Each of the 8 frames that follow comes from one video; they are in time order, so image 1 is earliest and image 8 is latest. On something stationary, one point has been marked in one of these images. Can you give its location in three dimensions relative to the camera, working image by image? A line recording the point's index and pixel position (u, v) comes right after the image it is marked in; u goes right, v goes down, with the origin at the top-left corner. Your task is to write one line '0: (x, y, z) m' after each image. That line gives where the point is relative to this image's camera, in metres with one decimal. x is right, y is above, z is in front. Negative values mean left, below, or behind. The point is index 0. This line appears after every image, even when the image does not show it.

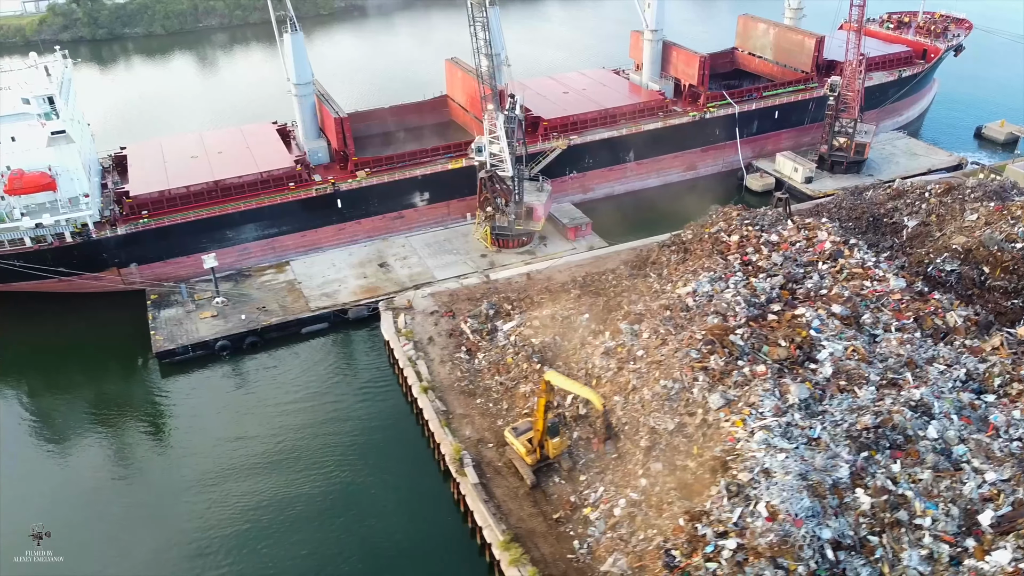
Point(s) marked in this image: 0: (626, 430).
0: (+3.2, -4.0, +19.3) m
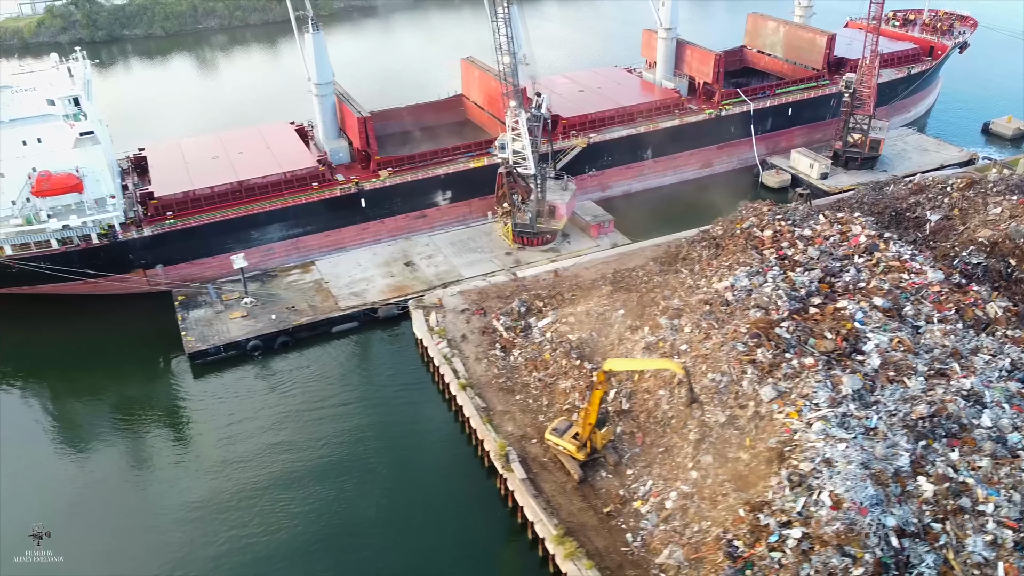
0: (+4.6, -3.9, +19.4) m
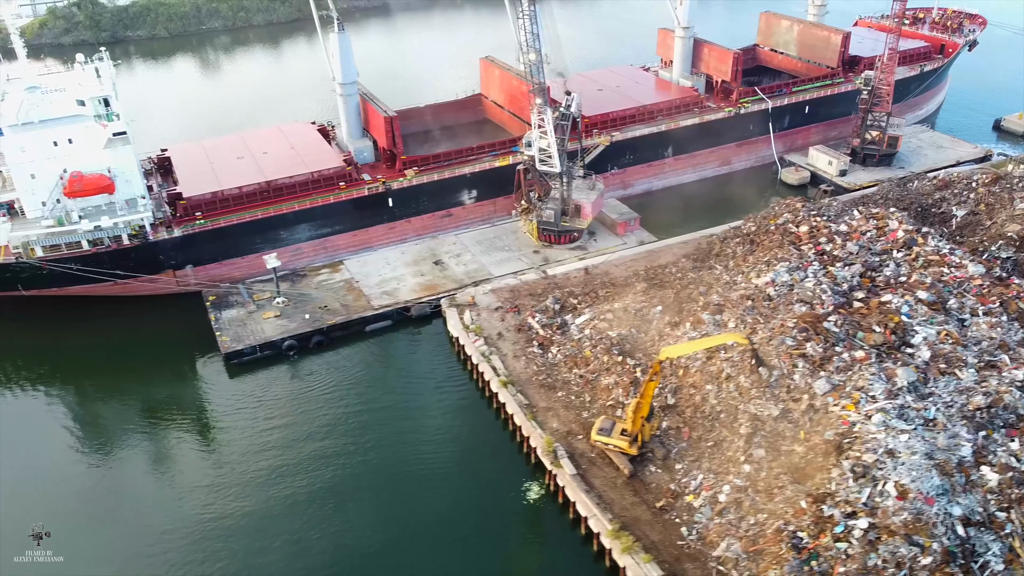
0: (+6.0, -3.7, +19.5) m
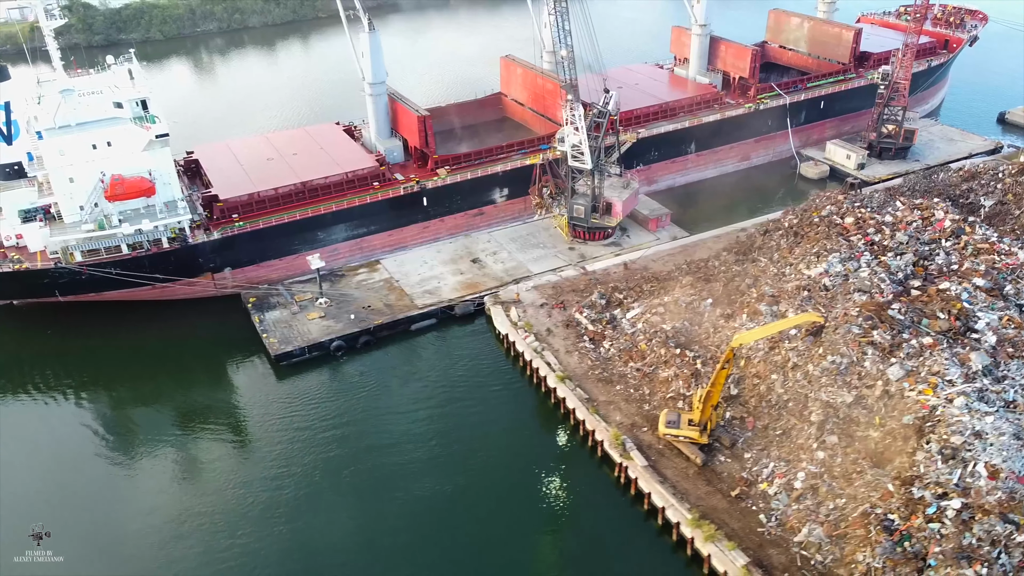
0: (+8.1, -3.4, +19.8) m
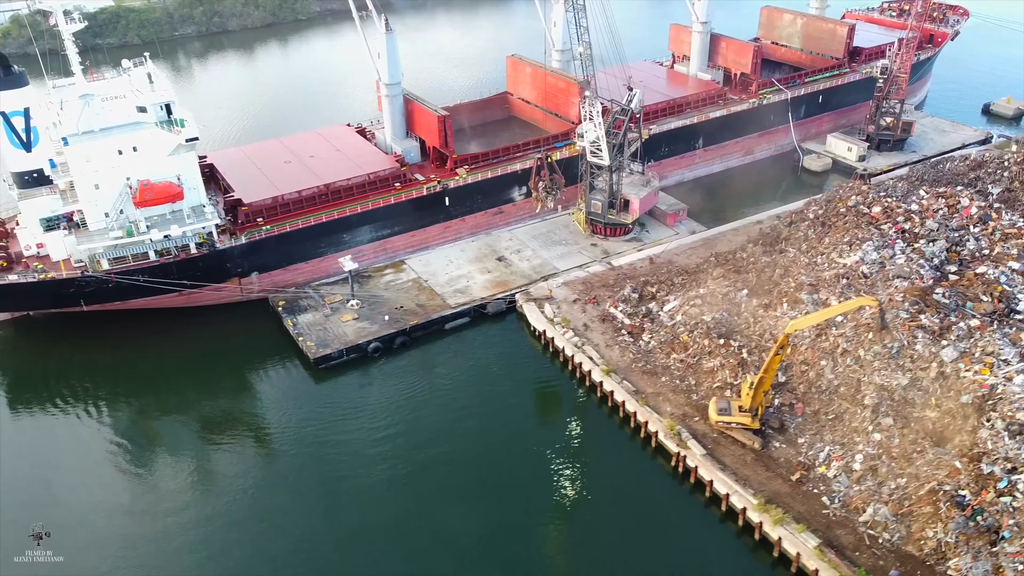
0: (+9.8, -3.1, +20.3) m
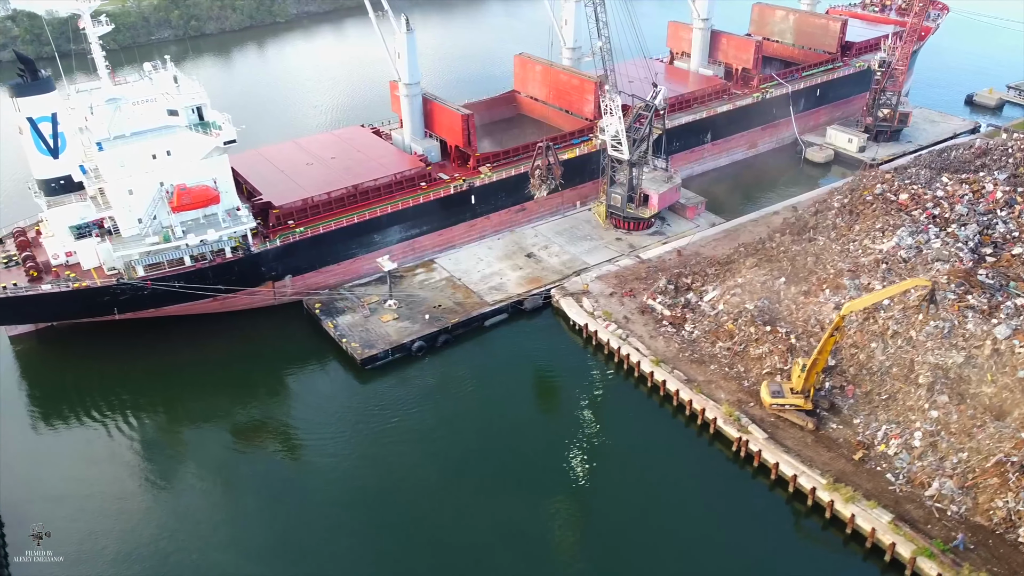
0: (+11.7, -2.6, +21.0) m
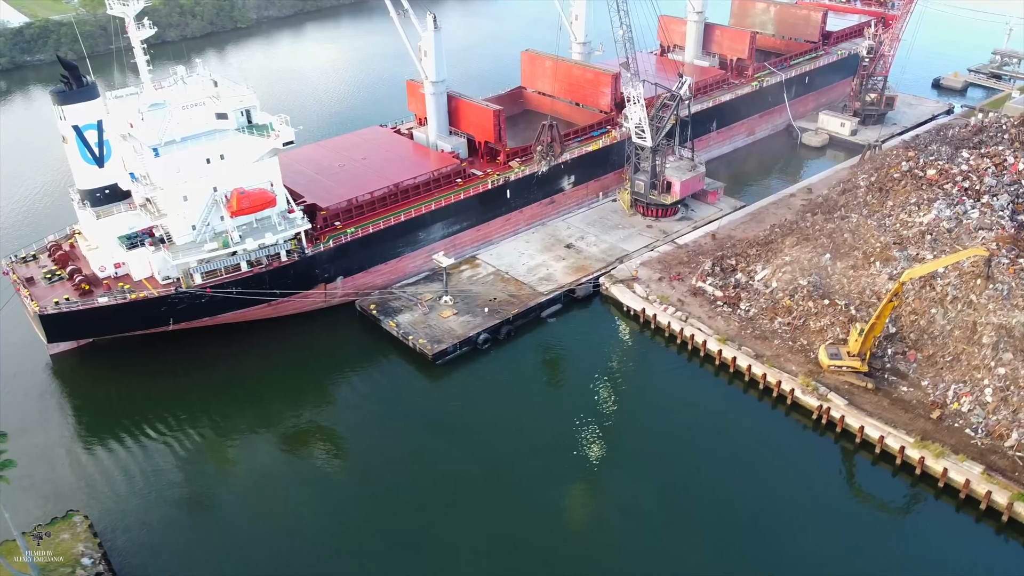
0: (+14.5, -1.5, +22.3) m
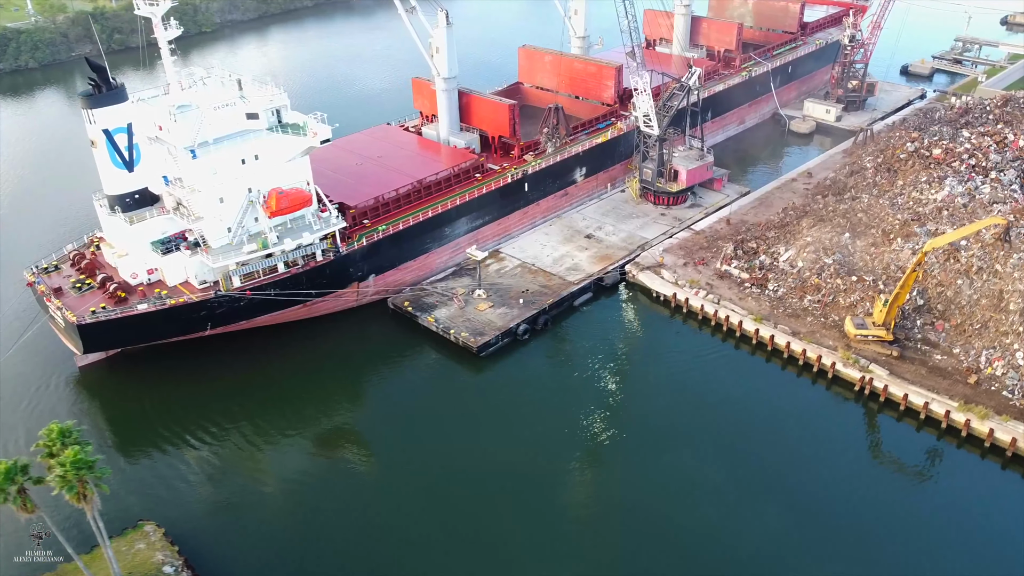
0: (+16.2, -0.5, +23.5) m
